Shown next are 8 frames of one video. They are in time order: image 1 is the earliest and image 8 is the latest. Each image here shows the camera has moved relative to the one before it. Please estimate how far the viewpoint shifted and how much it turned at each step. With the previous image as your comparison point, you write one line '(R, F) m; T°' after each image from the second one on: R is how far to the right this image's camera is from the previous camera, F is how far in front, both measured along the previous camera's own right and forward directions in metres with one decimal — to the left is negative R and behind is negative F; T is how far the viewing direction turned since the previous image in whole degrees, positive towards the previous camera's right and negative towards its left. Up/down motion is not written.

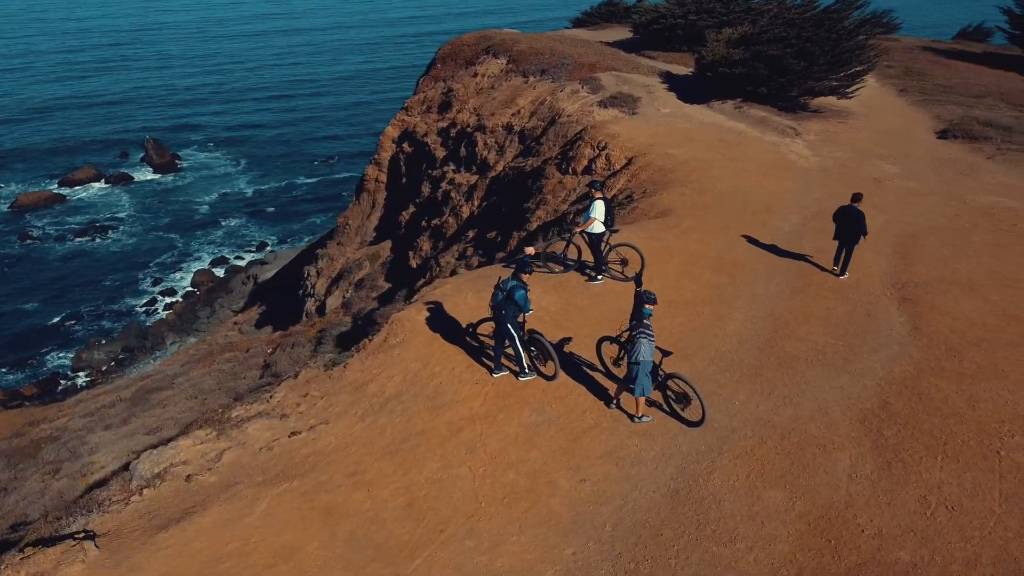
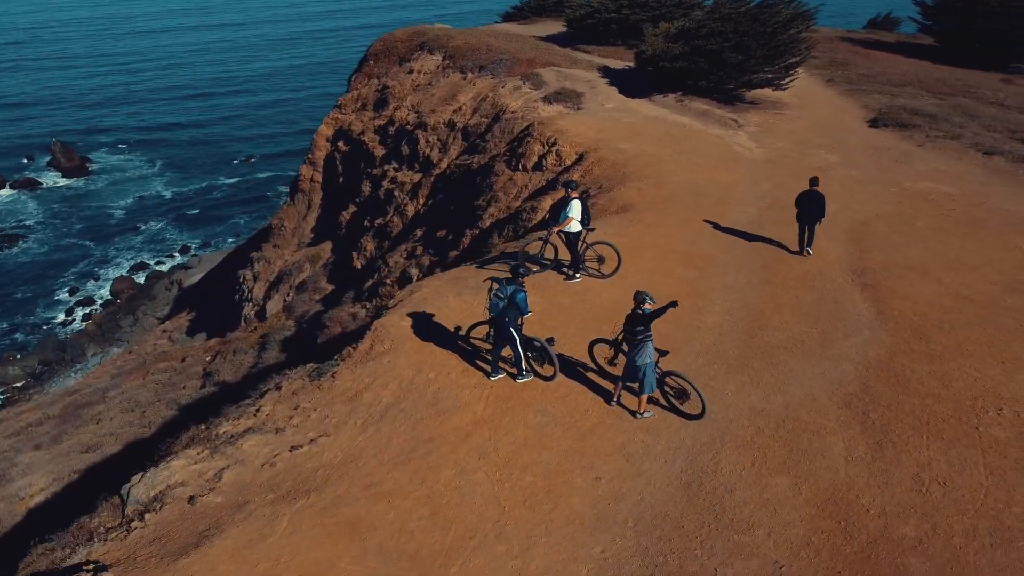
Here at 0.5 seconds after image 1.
(-0.8, -0.1) m; +5°
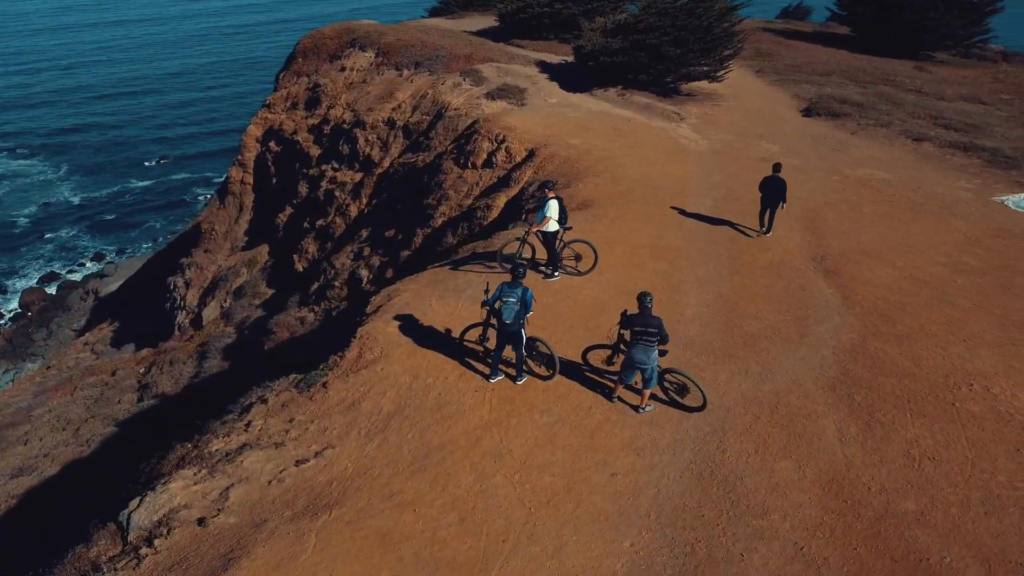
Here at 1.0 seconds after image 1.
(-0.8, -0.1) m; +5°
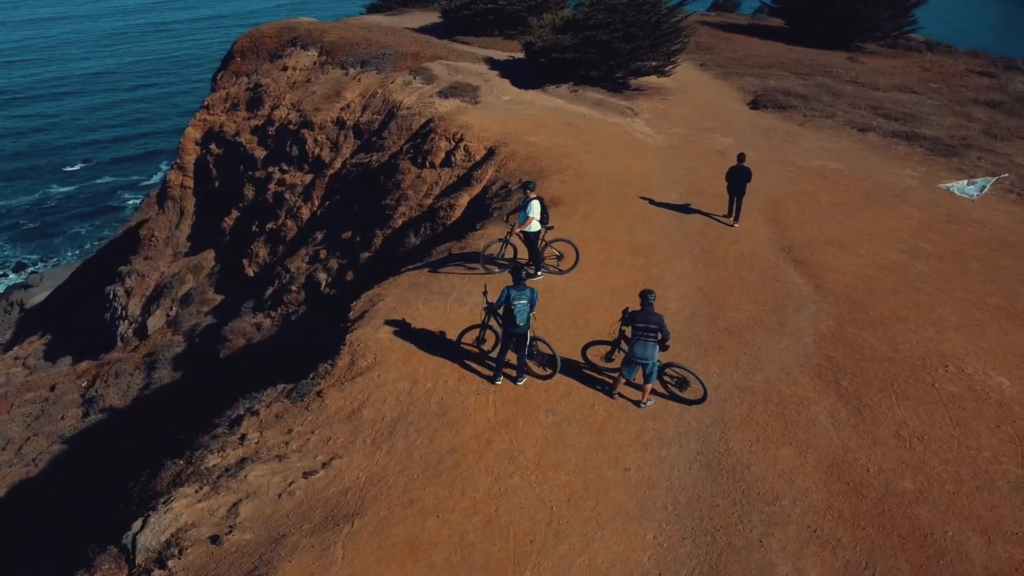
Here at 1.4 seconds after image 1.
(-0.7, -0.1) m; +4°
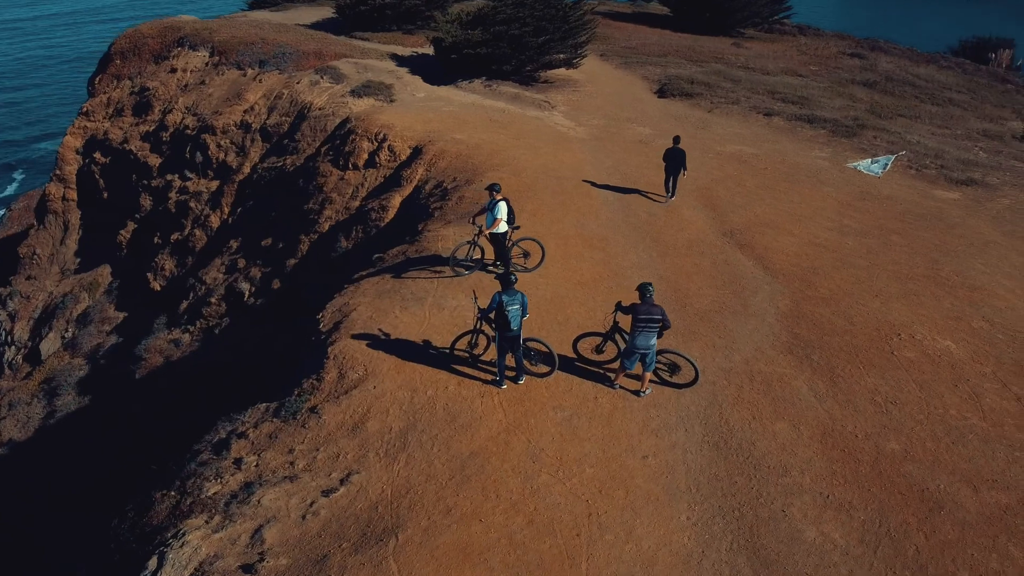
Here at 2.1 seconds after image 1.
(-1.3, -0.1) m; +8°
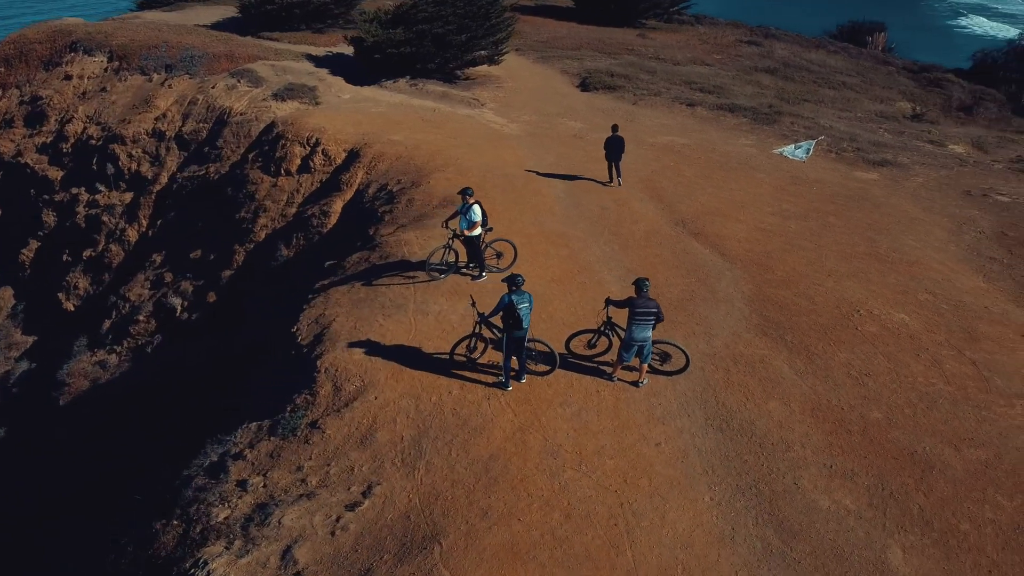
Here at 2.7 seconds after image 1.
(-1.2, -0.2) m; +7°
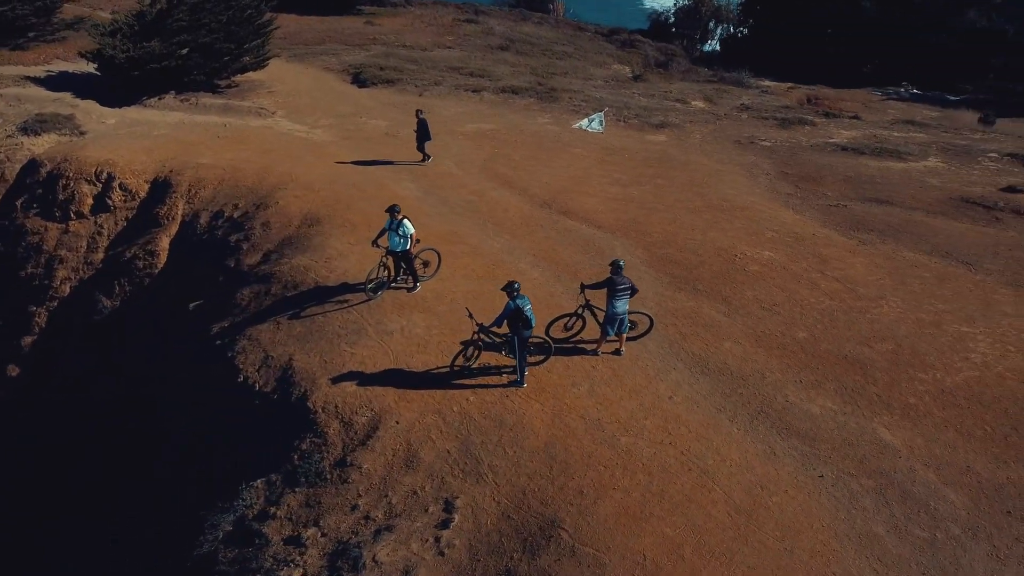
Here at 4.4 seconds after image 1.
(-3.8, -0.2) m; +21°
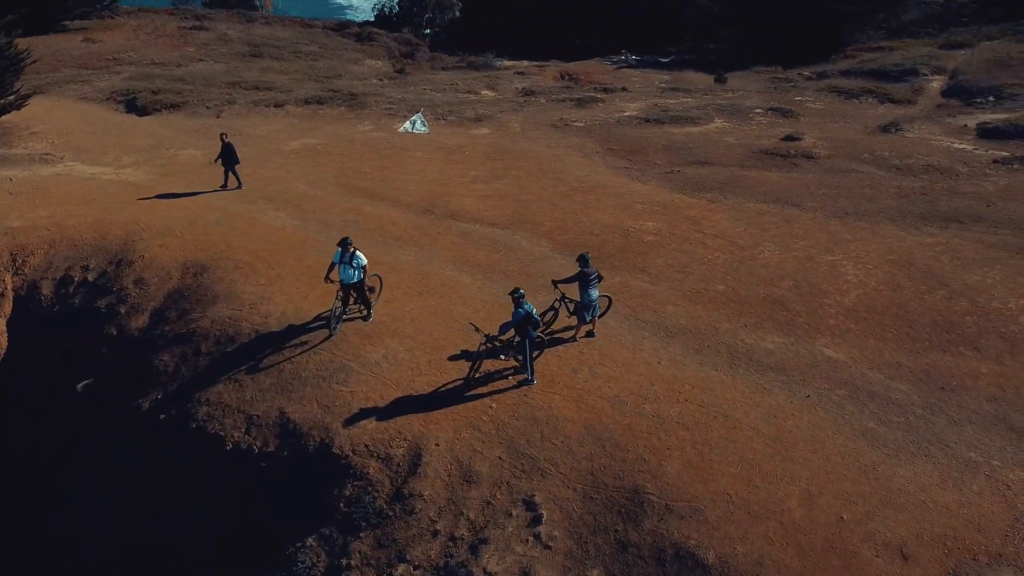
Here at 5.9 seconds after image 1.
(-3.9, -0.1) m; +20°
